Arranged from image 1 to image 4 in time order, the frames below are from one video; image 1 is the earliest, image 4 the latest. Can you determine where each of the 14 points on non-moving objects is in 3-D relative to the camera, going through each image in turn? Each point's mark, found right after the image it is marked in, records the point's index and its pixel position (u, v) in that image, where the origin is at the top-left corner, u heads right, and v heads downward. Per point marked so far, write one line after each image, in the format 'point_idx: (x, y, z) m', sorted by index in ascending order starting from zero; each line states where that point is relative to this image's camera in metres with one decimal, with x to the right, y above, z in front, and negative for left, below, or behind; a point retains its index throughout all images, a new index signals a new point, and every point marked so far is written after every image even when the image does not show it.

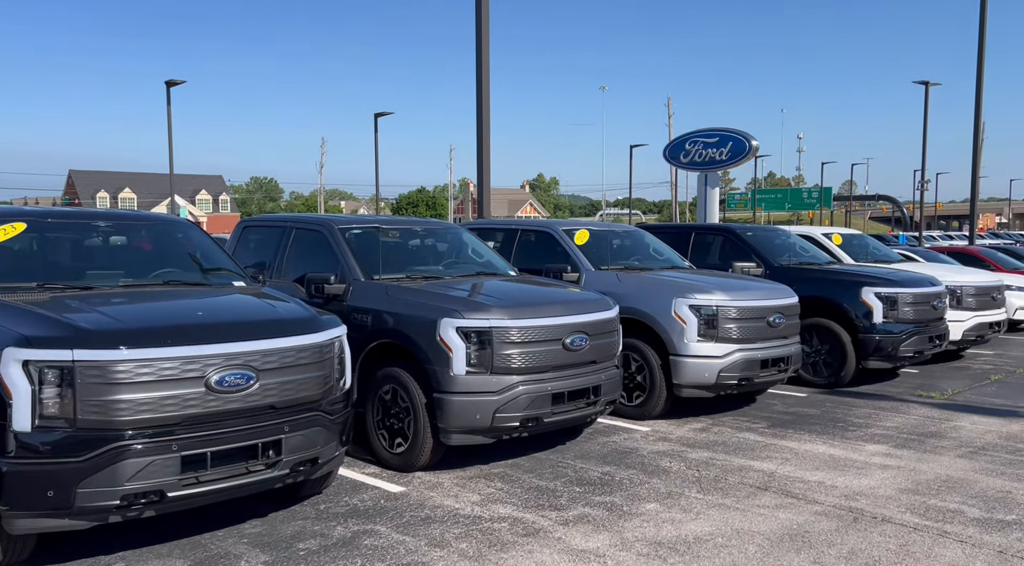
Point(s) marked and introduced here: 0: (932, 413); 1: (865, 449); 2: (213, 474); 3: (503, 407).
0: (+4.1, -1.3, +8.3) m
1: (+2.9, -1.4, +6.9) m
2: (-1.5, -1.0, +4.2) m
3: (-0.1, -0.9, +5.9) m
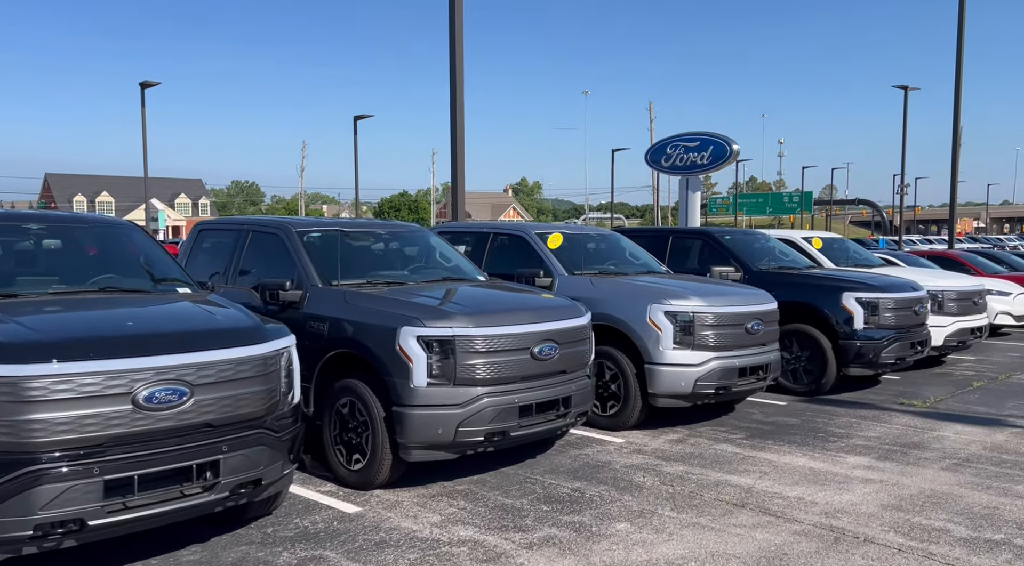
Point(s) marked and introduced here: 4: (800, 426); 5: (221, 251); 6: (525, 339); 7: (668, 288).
0: (+3.8, -1.3, +8.1) m
1: (+2.6, -1.4, +6.6) m
2: (-1.7, -1.0, +3.9) m
3: (-0.3, -0.9, +5.6) m
4: (+2.7, -1.4, +8.0) m
5: (-2.5, +0.3, +7.2) m
6: (+0.1, -0.4, +5.9) m
7: (+1.4, -0.1, +7.8) m
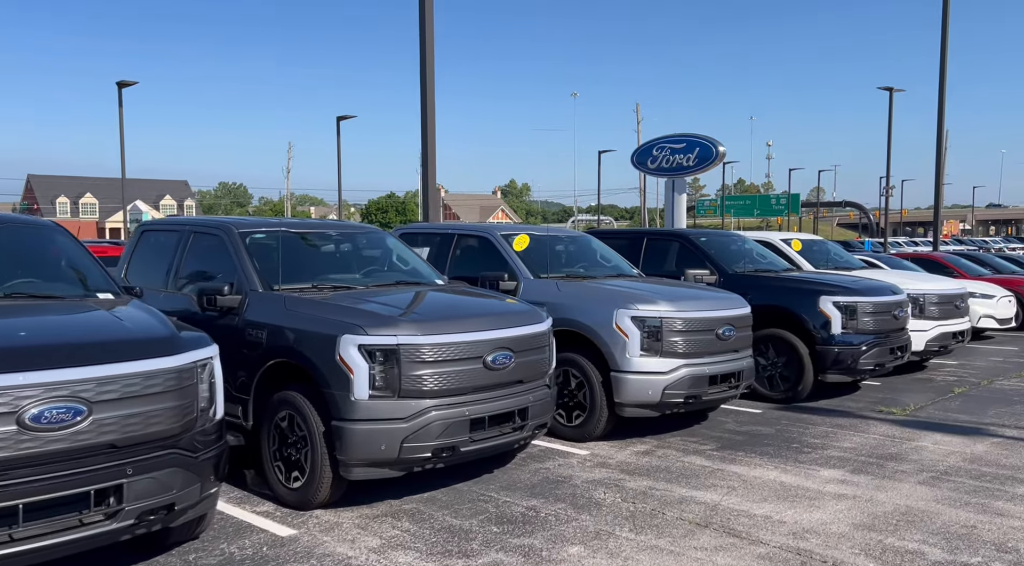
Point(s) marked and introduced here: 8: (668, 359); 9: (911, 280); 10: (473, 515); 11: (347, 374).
0: (+3.5, -1.4, +7.8) m
1: (+2.3, -1.4, +6.3) m
2: (-2.0, -1.0, +3.5) m
3: (-0.6, -0.9, +5.2) m
4: (+2.4, -1.4, +7.7) m
5: (-2.8, +0.2, +6.8) m
6: (-0.2, -0.4, +5.5) m
7: (+1.1, -0.1, +7.5) m
8: (+1.3, -0.6, +7.2) m
9: (+5.4, 0.0, +11.3) m
10: (-0.2, -1.5, +5.4) m
11: (-1.0, -0.6, +5.1) m
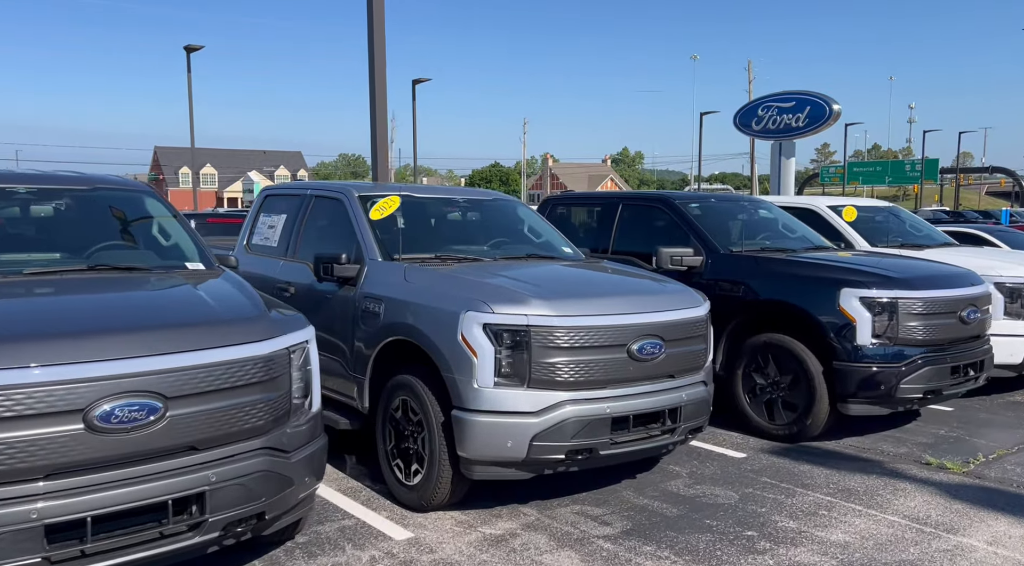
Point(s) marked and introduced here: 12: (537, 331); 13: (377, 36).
0: (+2.4, -1.3, +4.9) m
1: (+1.0, -1.4, +3.6) m
2: (-3.6, -1.1, +1.4) m
3: (-2.0, -0.9, +2.9) m
4: (+1.3, -1.3, +5.0) m
5: (-4.0, +0.3, +4.8) m
6: (-1.6, -0.4, +3.1) m
7: (0.0, 0.0, +4.9) m
8: (+0.2, -0.6, +4.5) m
9: (+4.8, +0.2, +8.1) m
10: (-1.6, -1.5, +3.0) m
11: (-2.4, -0.5, +2.9) m
12: (+0.2, -0.3, +4.5) m
13: (-1.6, +3.1, +10.2) m
